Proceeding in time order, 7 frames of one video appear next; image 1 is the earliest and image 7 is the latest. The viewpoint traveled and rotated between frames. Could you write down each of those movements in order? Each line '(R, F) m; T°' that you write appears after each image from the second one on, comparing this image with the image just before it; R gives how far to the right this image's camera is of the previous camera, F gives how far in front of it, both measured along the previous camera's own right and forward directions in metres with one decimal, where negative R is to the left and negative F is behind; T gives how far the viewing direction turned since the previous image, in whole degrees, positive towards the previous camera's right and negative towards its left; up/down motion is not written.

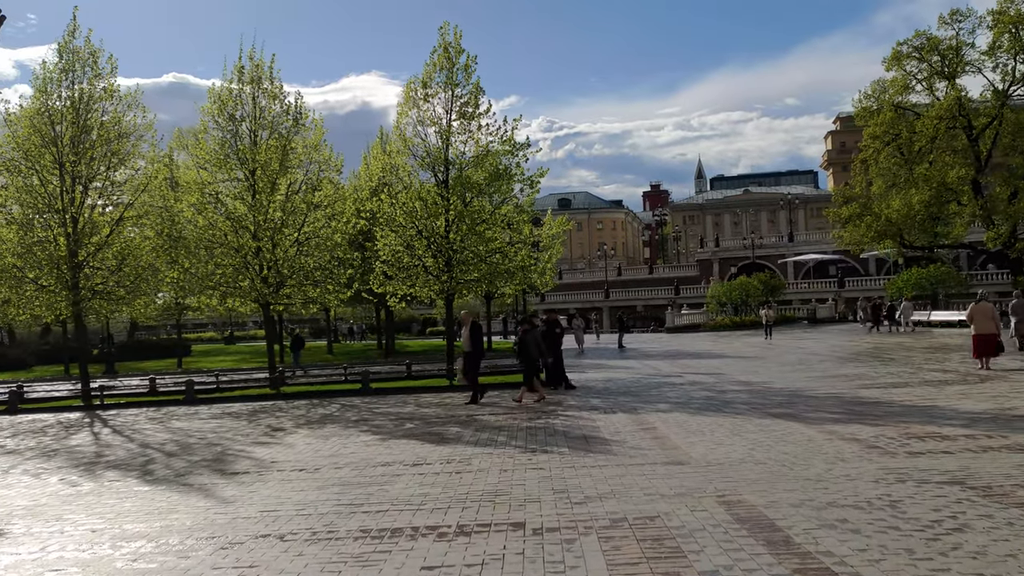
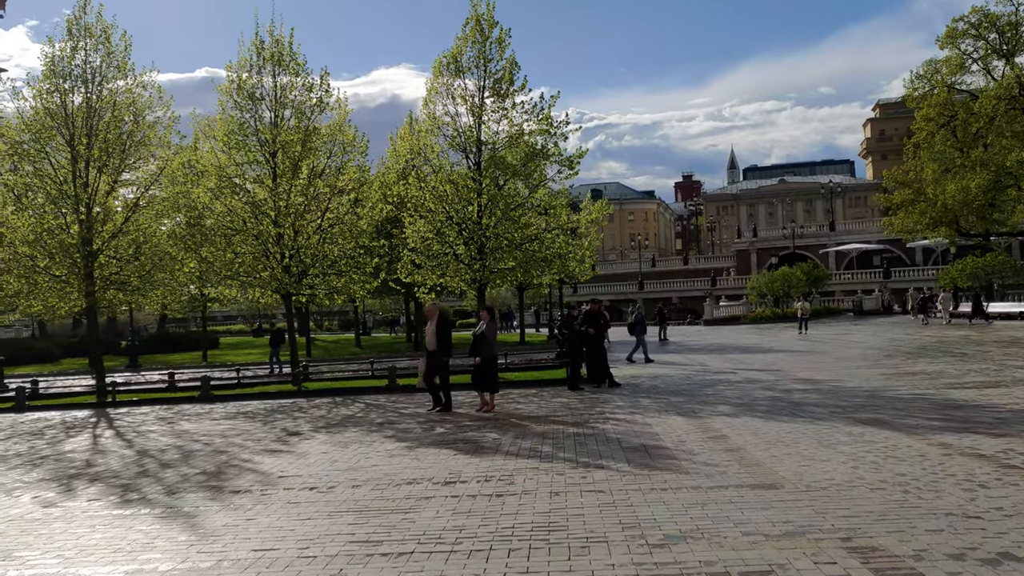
(-0.2, +1.8) m; -2°
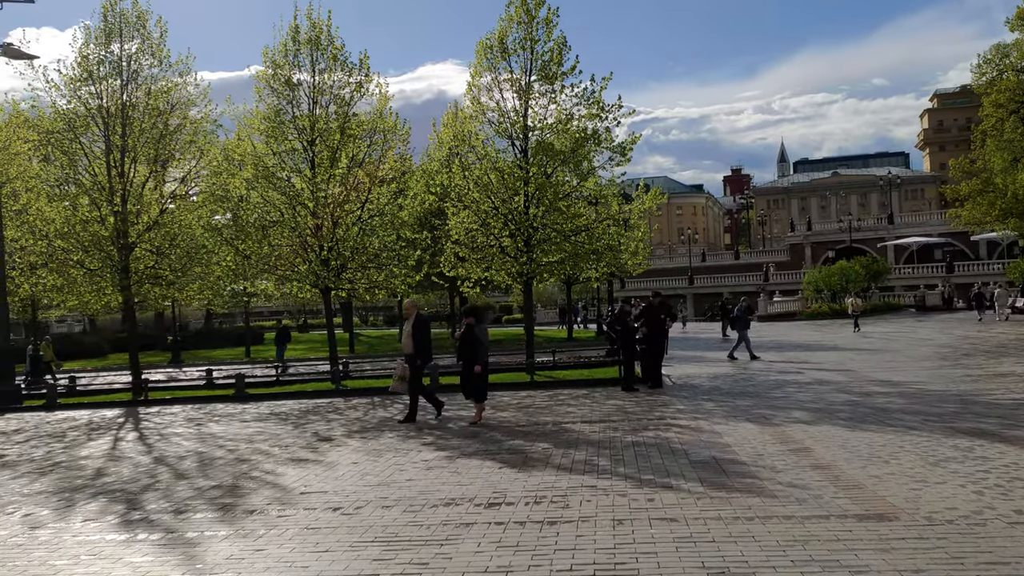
(-0.1, +1.3) m; -3°
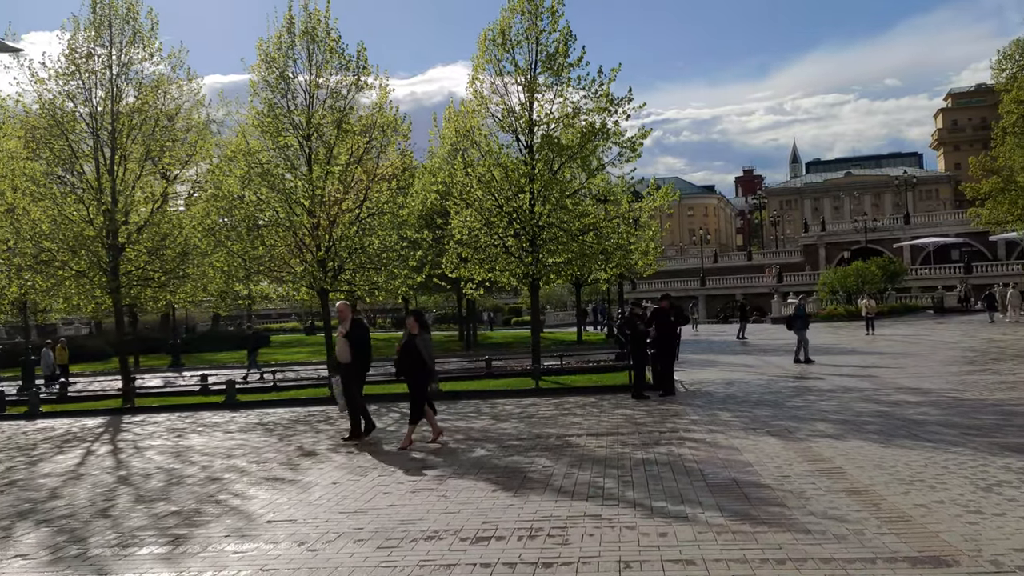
(+0.2, +1.0) m; -1°
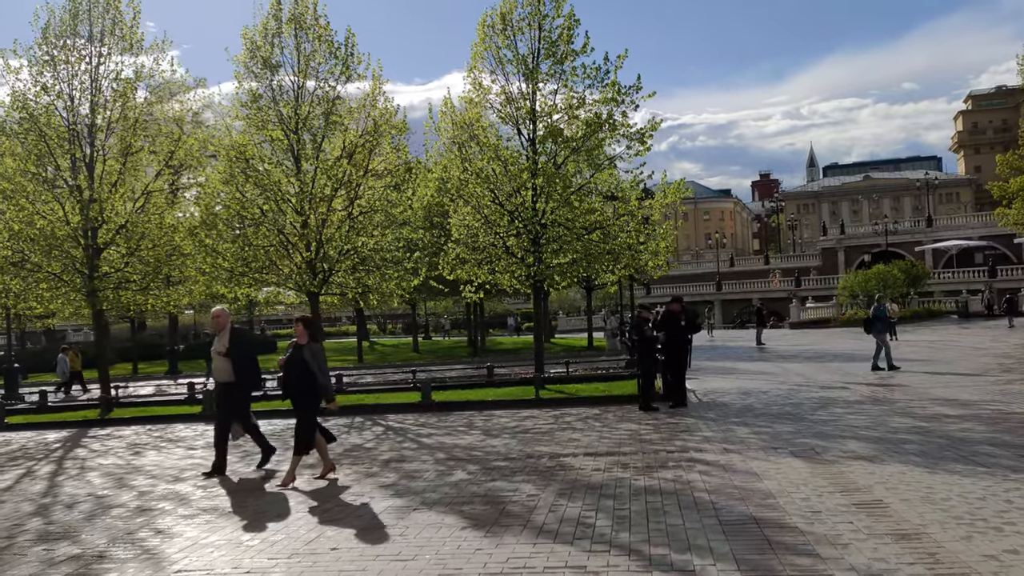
(+0.4, +1.4) m; -1°
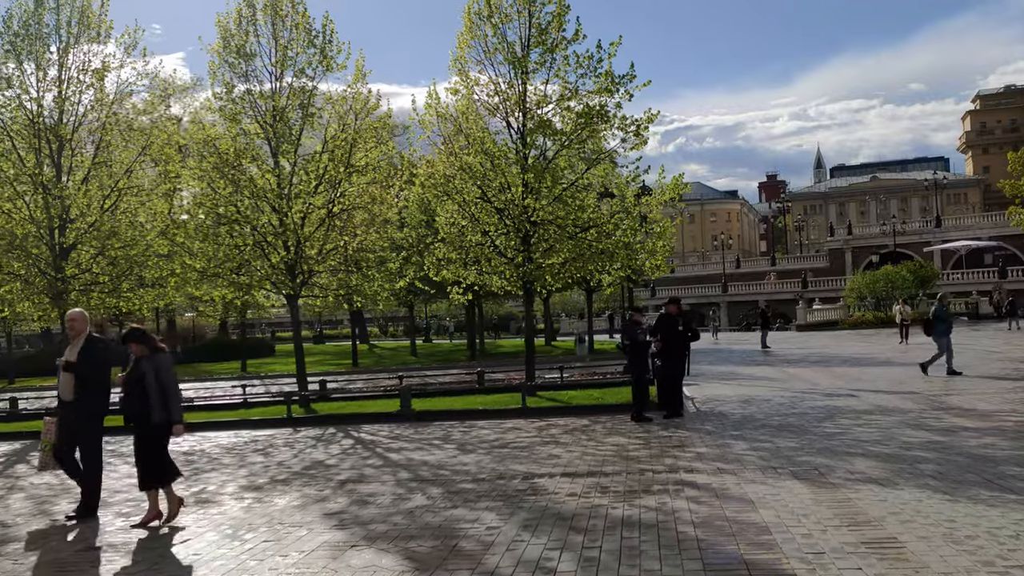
(+0.4, +1.1) m; 0°
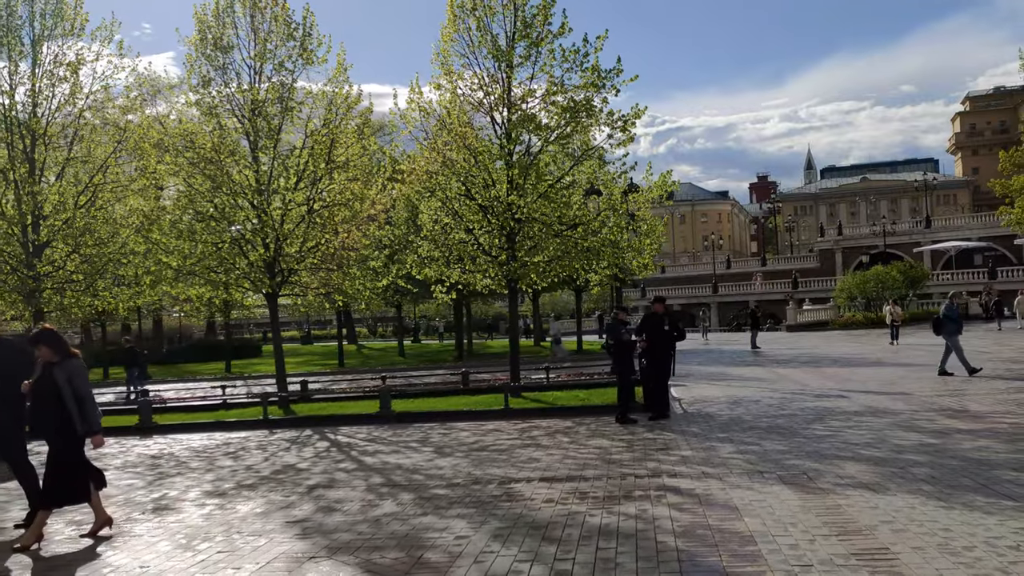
(+0.2, +0.4) m; +1°
